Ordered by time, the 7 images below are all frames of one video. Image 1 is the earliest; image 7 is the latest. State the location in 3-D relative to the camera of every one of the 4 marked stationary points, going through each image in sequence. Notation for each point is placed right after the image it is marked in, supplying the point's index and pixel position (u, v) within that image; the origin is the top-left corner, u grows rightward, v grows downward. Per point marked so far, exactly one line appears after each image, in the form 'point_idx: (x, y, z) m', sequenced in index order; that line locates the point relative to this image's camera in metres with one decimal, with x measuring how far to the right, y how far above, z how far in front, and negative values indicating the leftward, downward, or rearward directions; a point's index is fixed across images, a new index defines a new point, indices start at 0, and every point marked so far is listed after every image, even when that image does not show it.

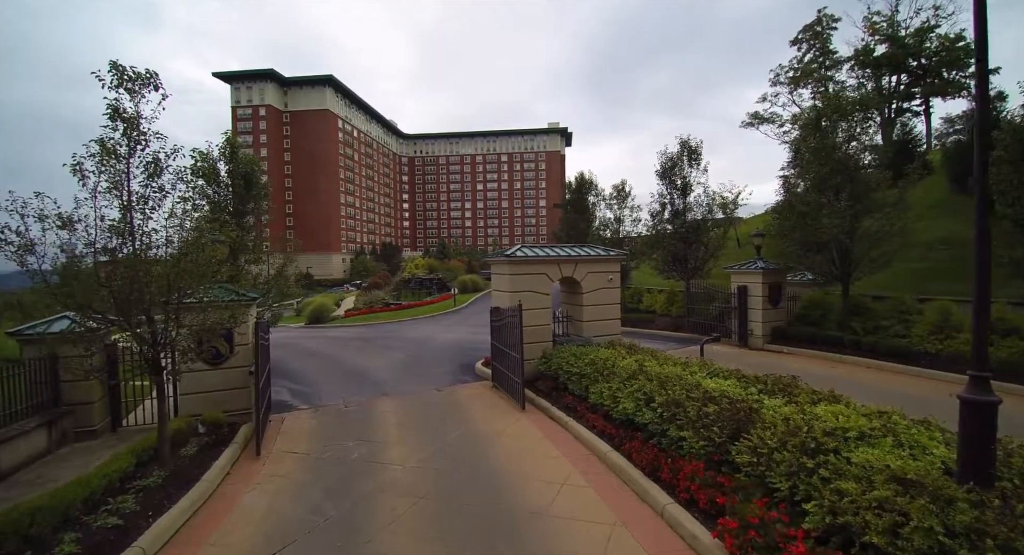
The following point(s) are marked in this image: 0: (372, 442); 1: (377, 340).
0: (-2.0, -2.3, +6.9) m
1: (-4.9, -2.3, +18.0) m
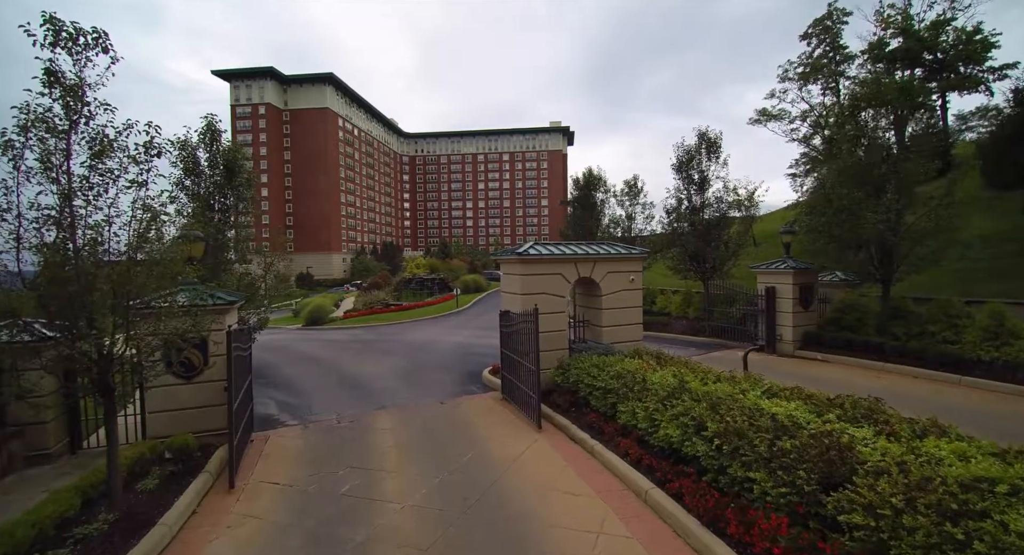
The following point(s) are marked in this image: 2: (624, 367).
0: (-1.8, -2.4, +6.0) m
1: (-4.7, -2.3, +17.0) m
2: (+1.6, -1.3, +7.1) m
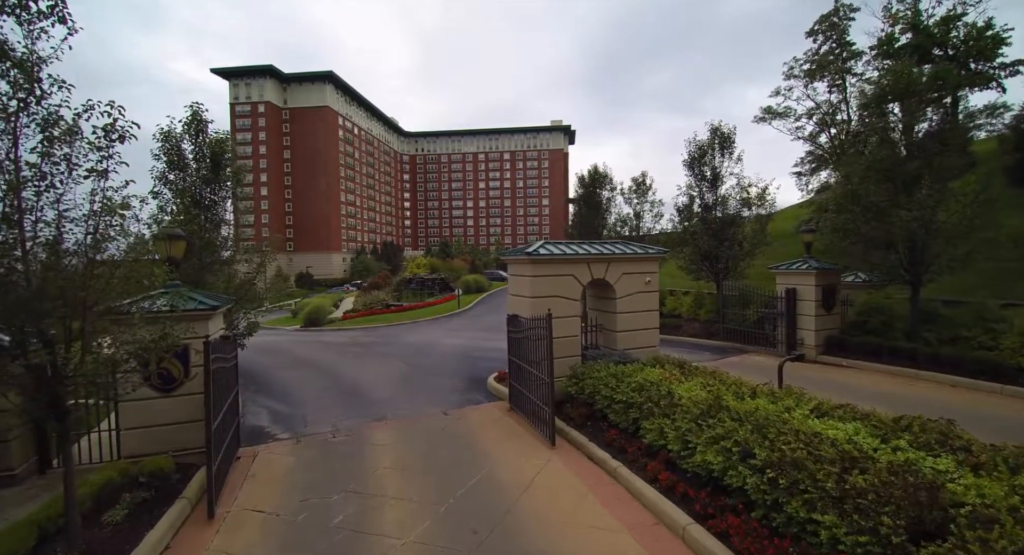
0: (-1.6, -2.4, +5.3) m
1: (-4.6, -2.3, +16.4) m
2: (+1.8, -1.3, +6.5) m
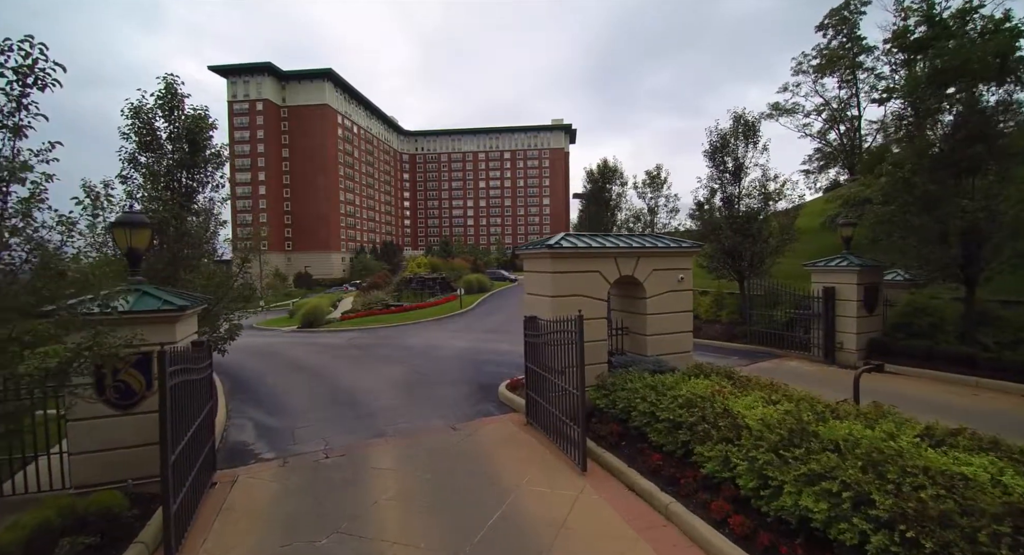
0: (-1.4, -2.3, +4.4) m
1: (-4.3, -2.3, +15.4) m
2: (+2.0, -1.3, +5.5) m
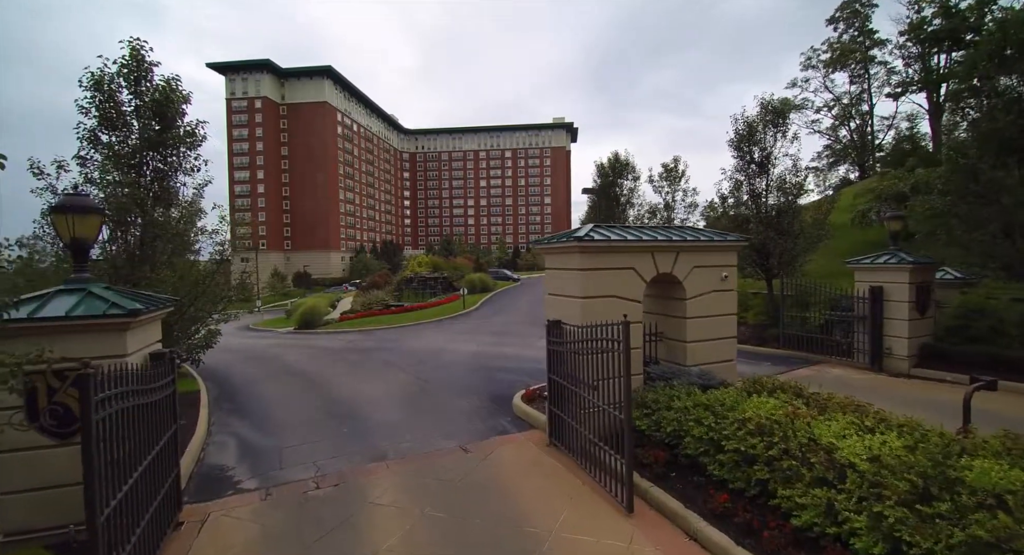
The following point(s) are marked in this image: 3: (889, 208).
0: (-1.1, -2.3, +3.4) m
1: (-4.0, -2.2, +14.5) m
2: (+2.3, -1.3, +4.6) m
3: (+10.8, +2.0, +14.0) m
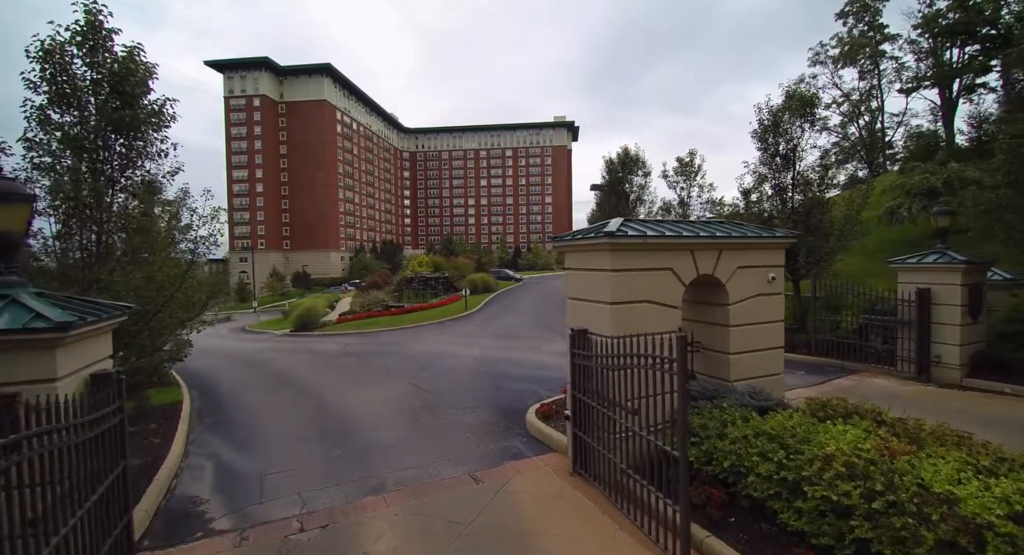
0: (-0.9, -2.3, +2.5) m
1: (-3.8, -2.2, +13.6) m
2: (+2.5, -1.3, +3.7) m
3: (+11.0, +2.0, +13.1) m
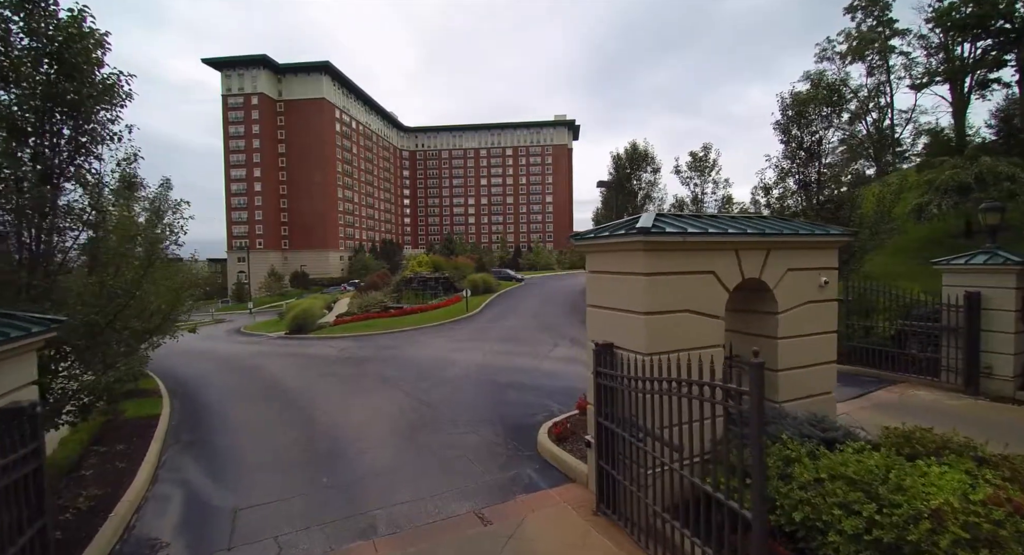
0: (-0.8, -2.4, +1.7) m
1: (-3.7, -2.3, +12.8) m
2: (+2.6, -1.3, +2.9) m
3: (+11.1, +1.9, +12.3) m
